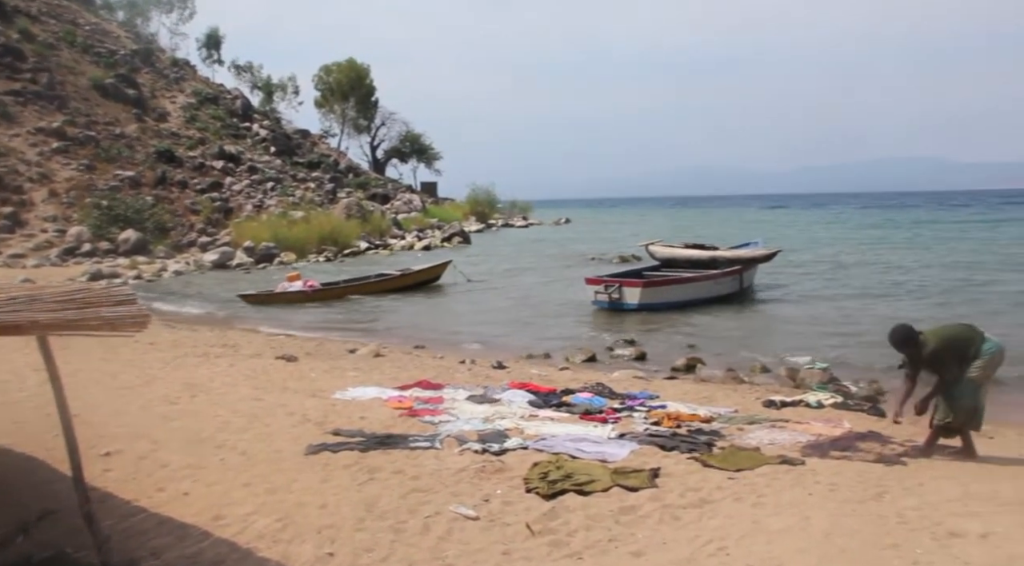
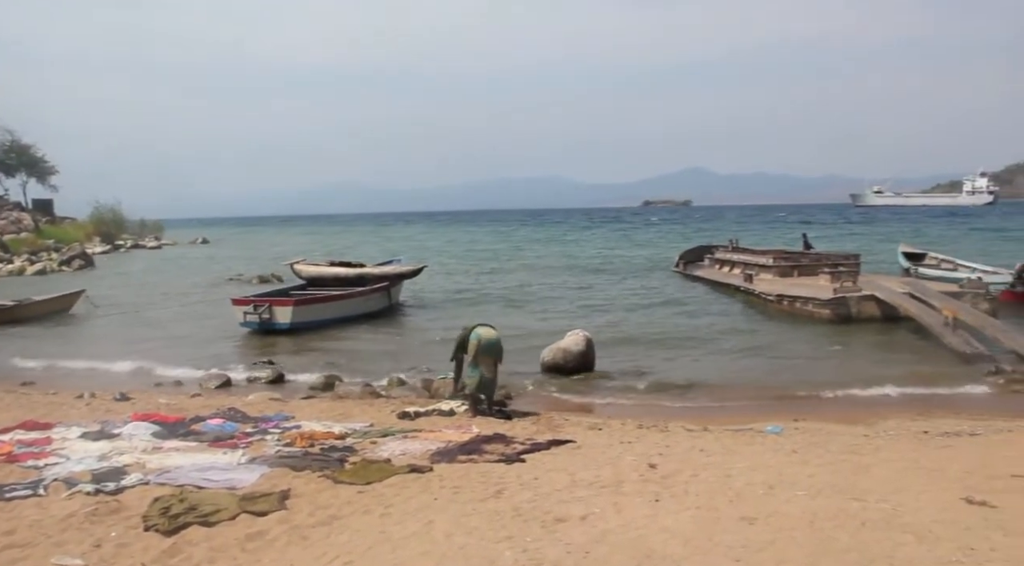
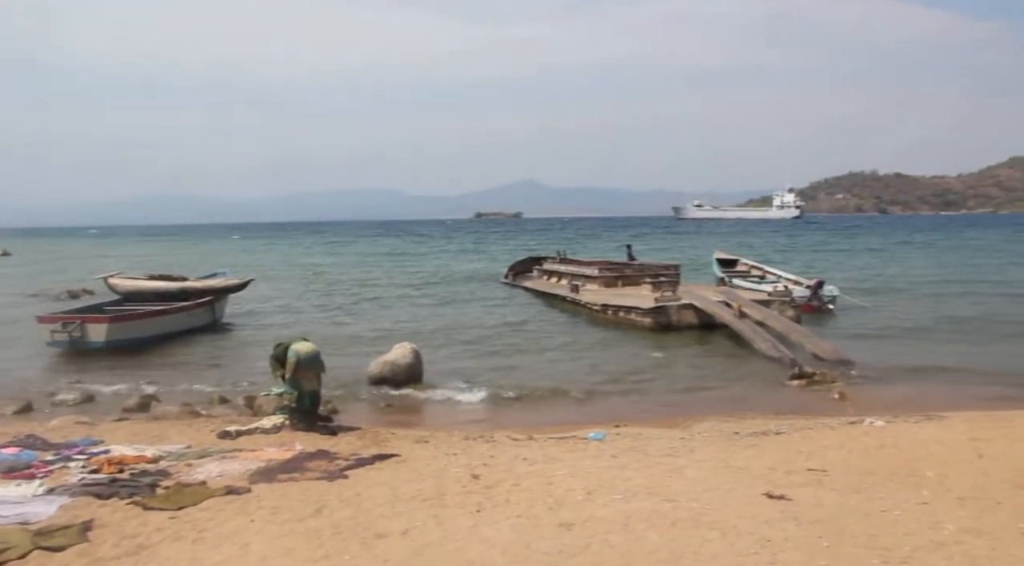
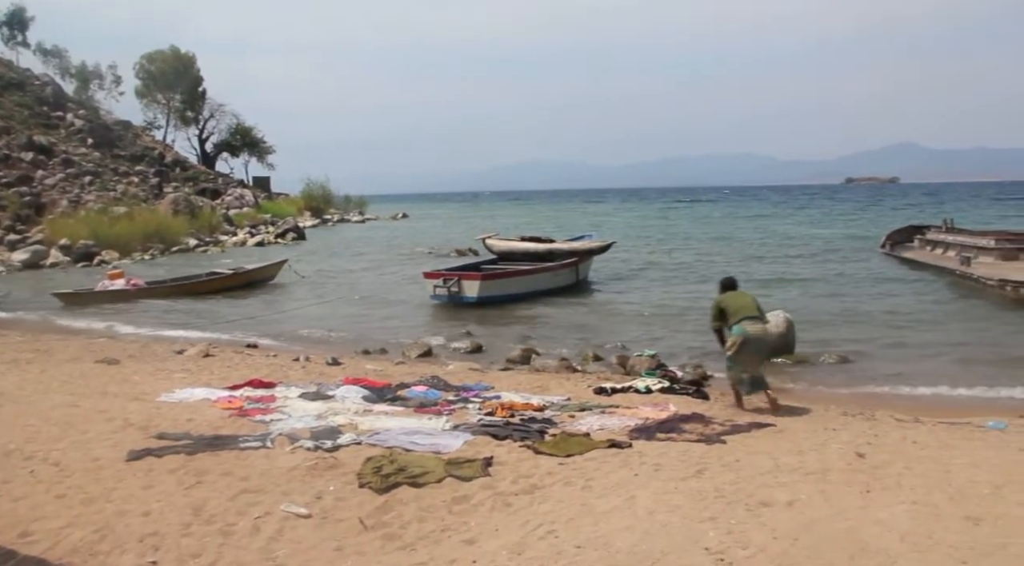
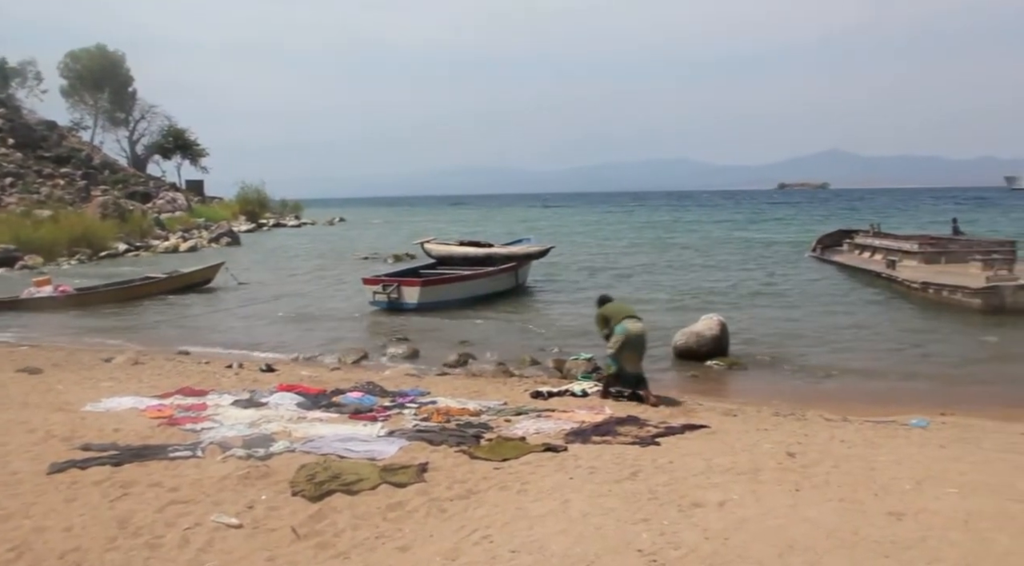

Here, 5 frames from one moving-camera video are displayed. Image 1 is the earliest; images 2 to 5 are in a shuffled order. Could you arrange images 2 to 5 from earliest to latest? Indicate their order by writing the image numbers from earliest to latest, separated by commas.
4, 5, 2, 3
